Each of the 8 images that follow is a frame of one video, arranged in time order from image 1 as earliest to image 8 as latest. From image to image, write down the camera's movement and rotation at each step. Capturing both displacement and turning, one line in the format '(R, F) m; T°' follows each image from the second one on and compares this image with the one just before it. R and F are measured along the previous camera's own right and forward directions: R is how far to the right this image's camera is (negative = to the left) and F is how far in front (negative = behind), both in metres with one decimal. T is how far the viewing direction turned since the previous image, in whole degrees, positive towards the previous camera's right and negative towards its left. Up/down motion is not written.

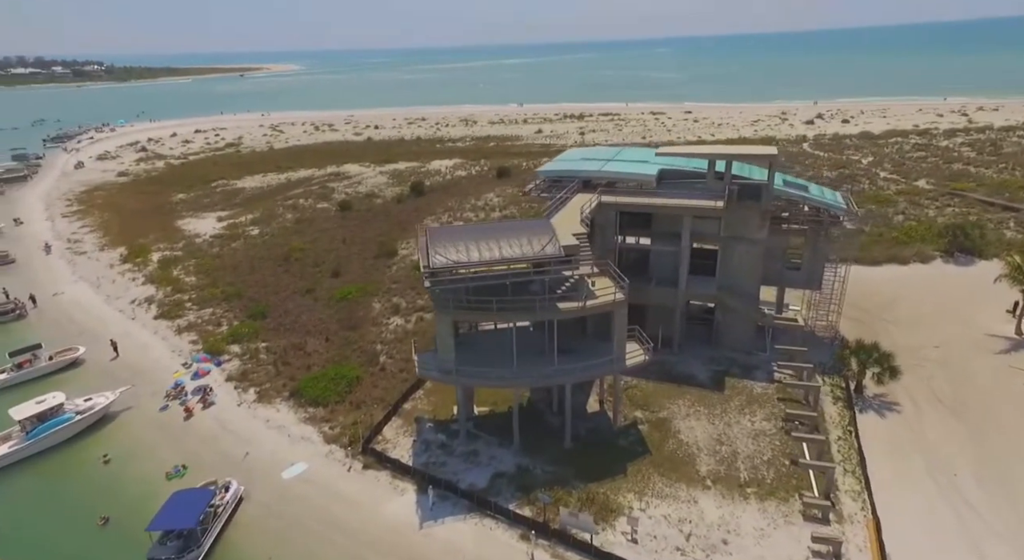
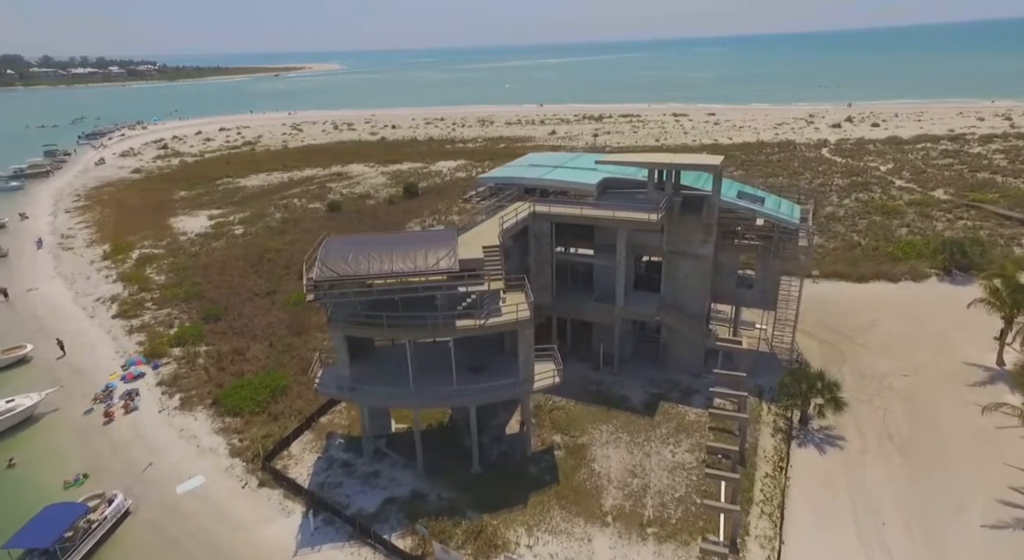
(+4.9, +1.4) m; -3°
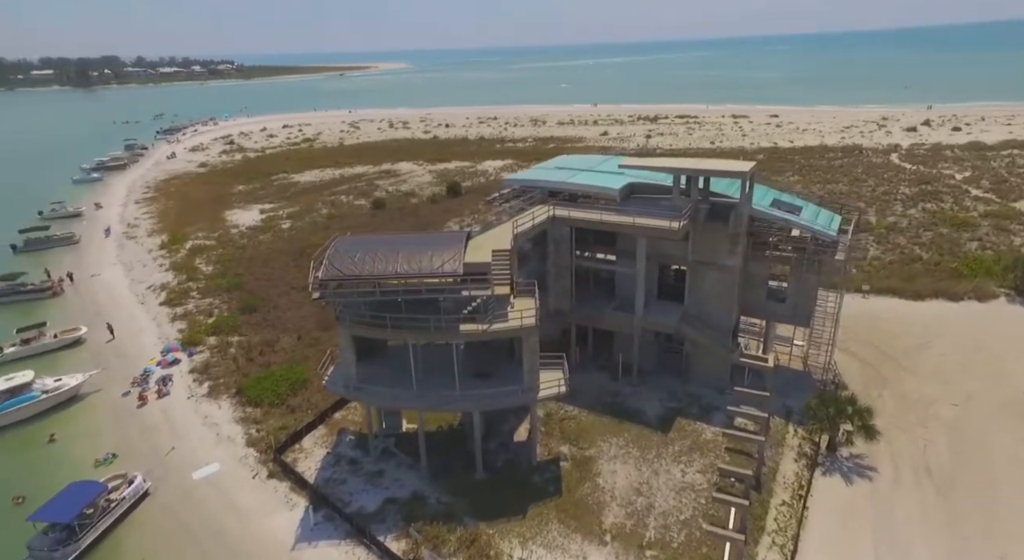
(+1.7, +0.5) m; -5°
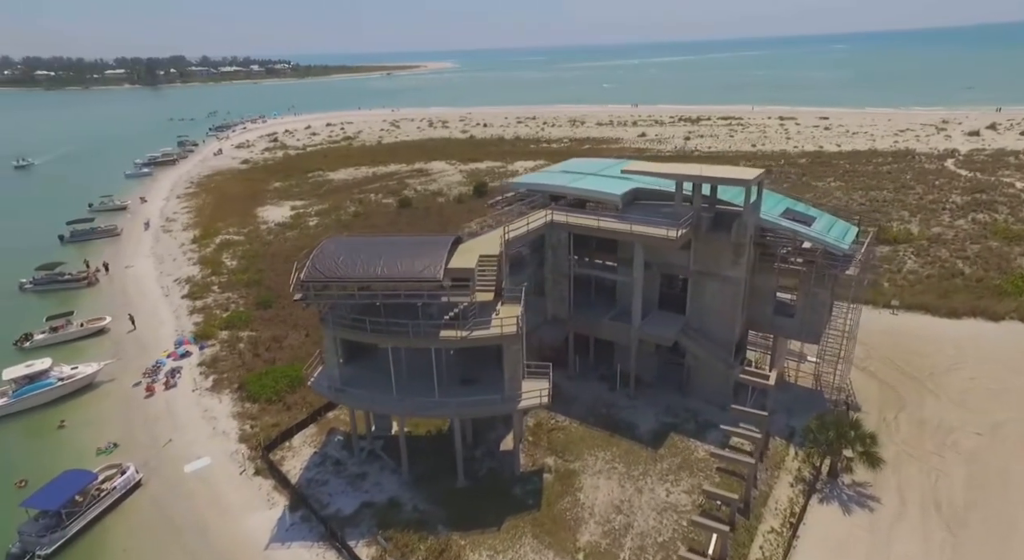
(+2.1, +0.5) m; -4°
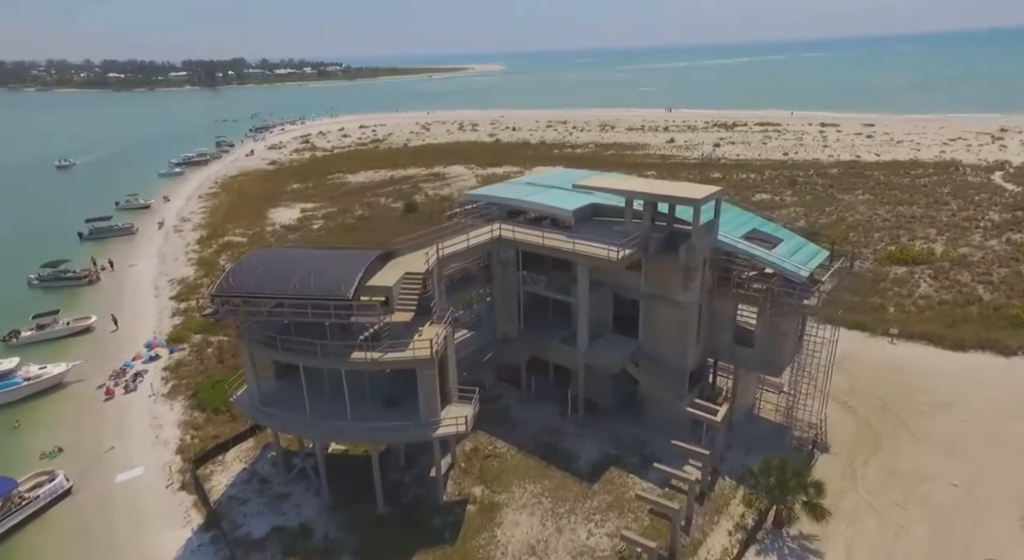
(+4.2, +1.2) m; -4°
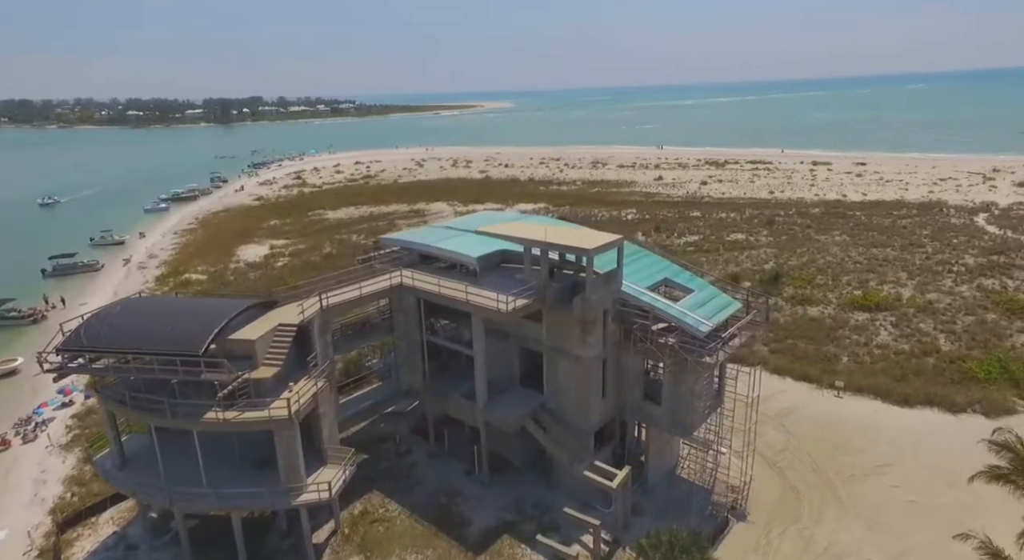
(+4.4, +1.2) m; -1°
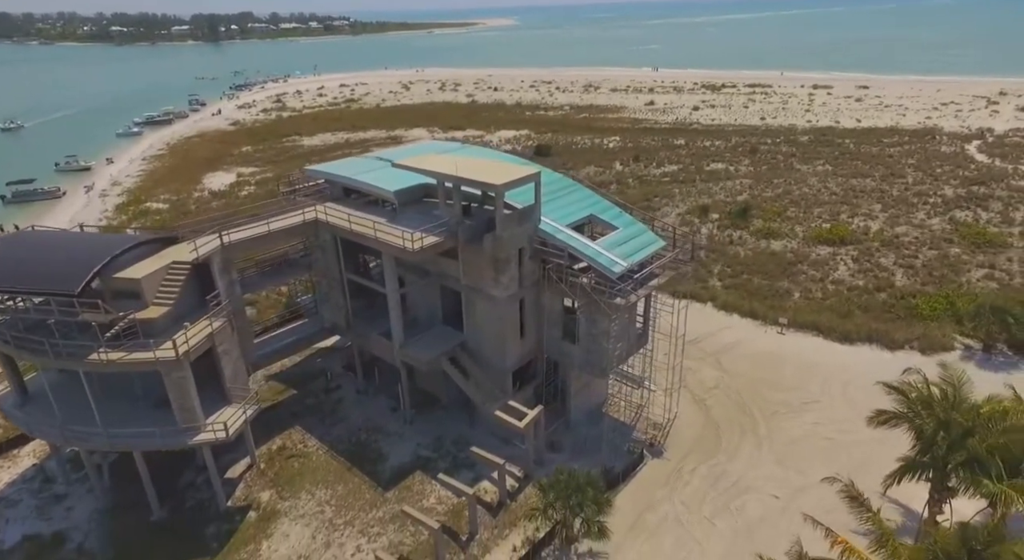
(+3.2, +0.9) m; 0°
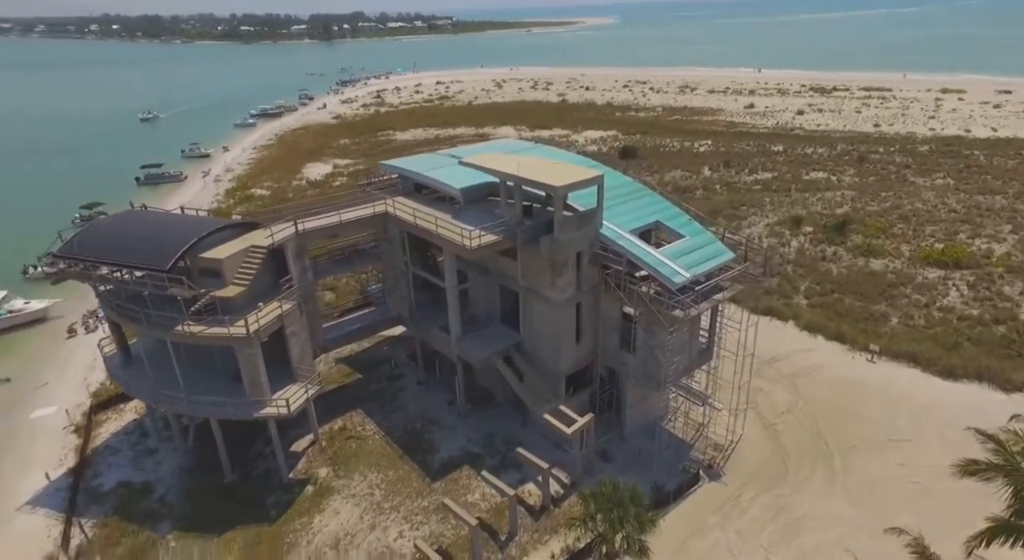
(+0.9, +0.2) m; -8°
